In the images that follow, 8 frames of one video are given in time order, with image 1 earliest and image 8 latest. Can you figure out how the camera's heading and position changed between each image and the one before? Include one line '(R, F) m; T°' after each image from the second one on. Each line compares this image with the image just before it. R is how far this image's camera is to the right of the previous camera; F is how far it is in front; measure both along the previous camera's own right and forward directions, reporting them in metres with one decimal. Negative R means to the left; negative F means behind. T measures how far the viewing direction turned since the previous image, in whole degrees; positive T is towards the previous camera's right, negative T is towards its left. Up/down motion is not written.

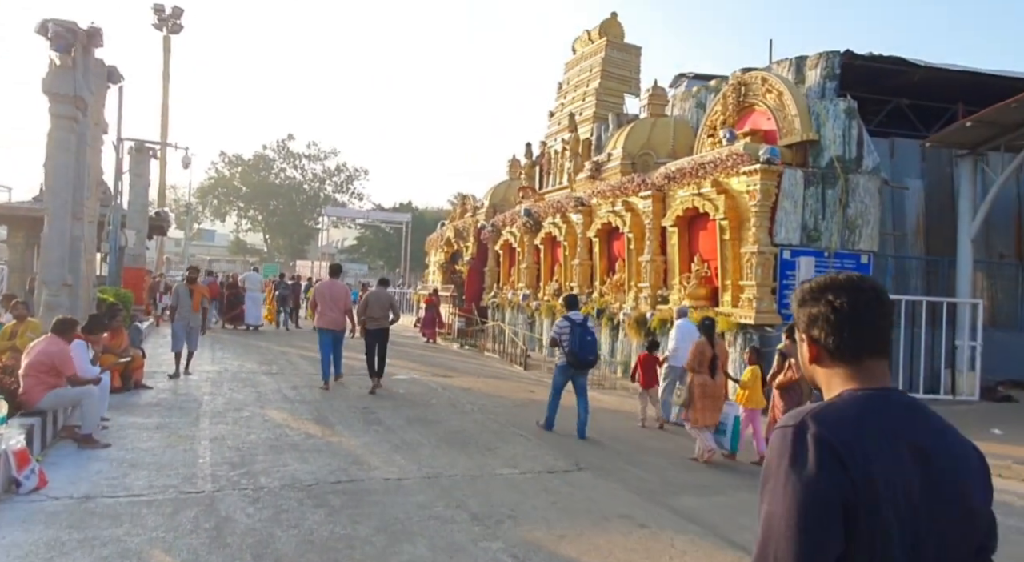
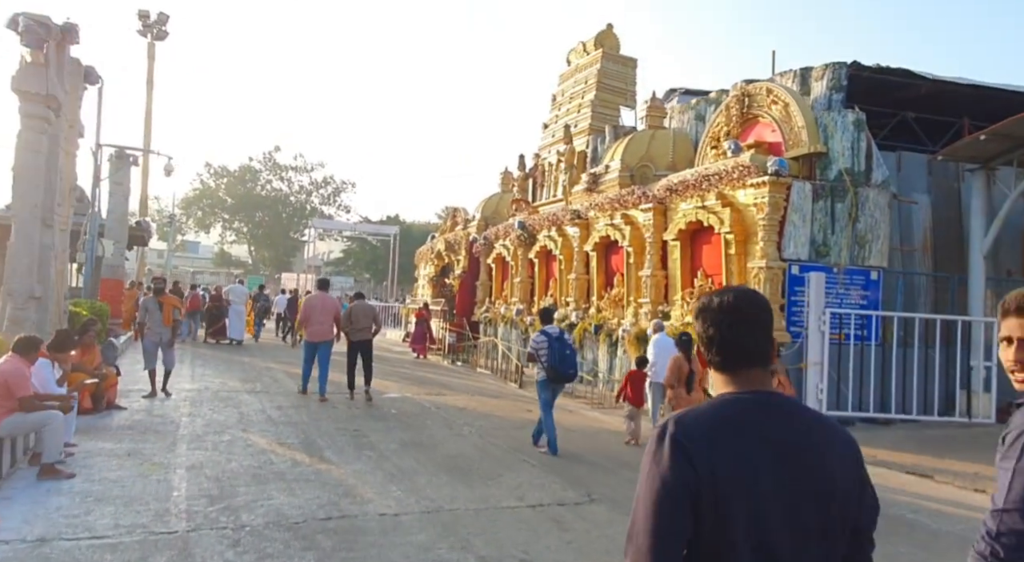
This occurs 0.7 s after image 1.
(-0.2, +0.5) m; +1°
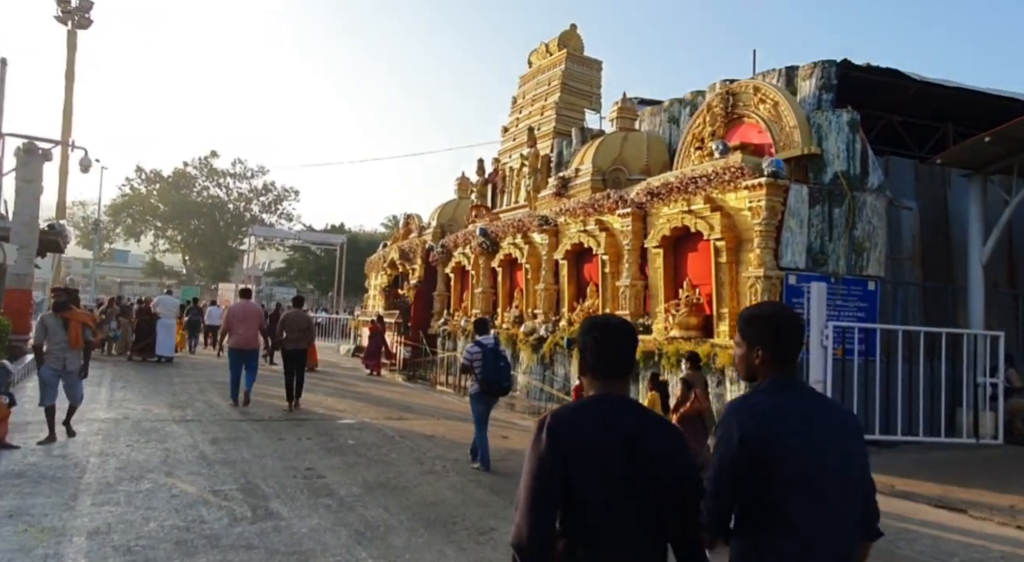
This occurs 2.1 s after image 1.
(-0.3, +1.1) m; +4°
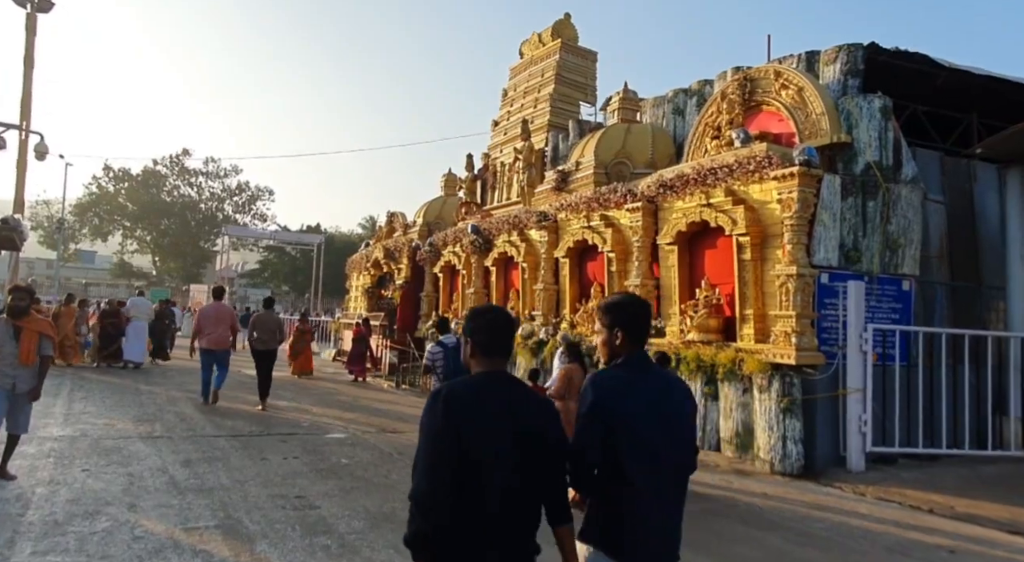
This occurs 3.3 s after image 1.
(-0.4, +0.9) m; +2°
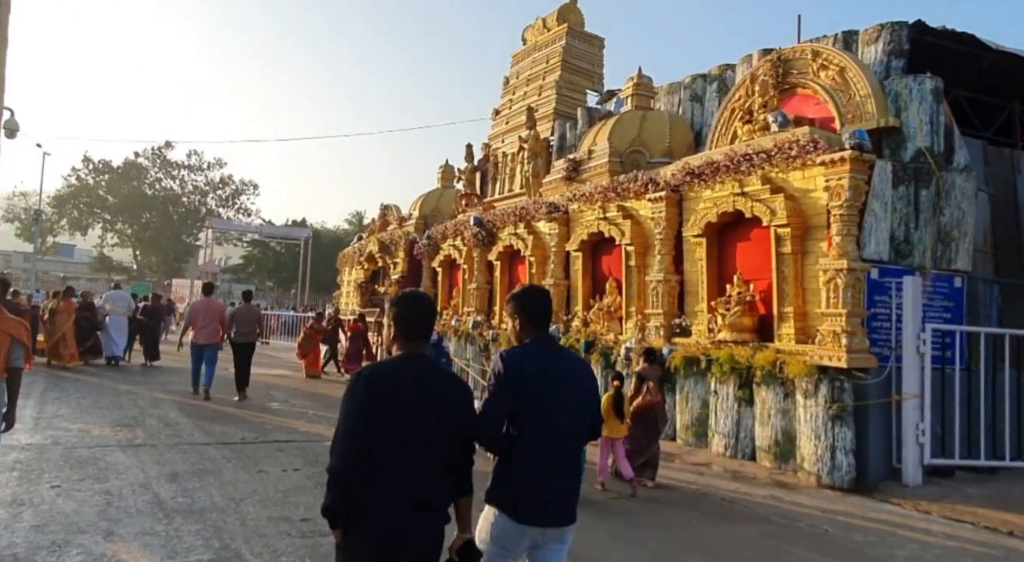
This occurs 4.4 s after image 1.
(-0.4, +0.8) m; +1°
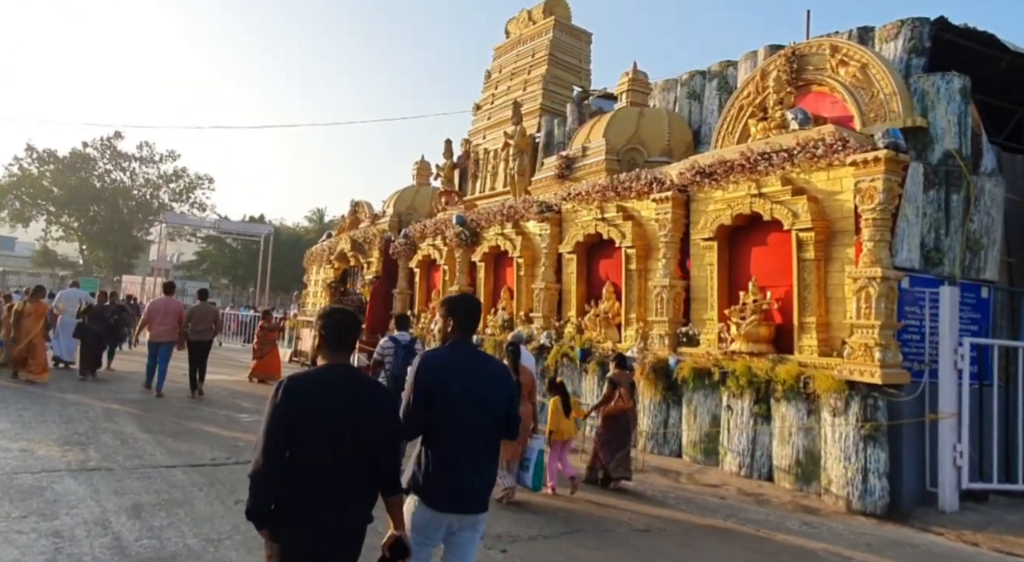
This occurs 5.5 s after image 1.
(-0.5, +0.7) m; +3°
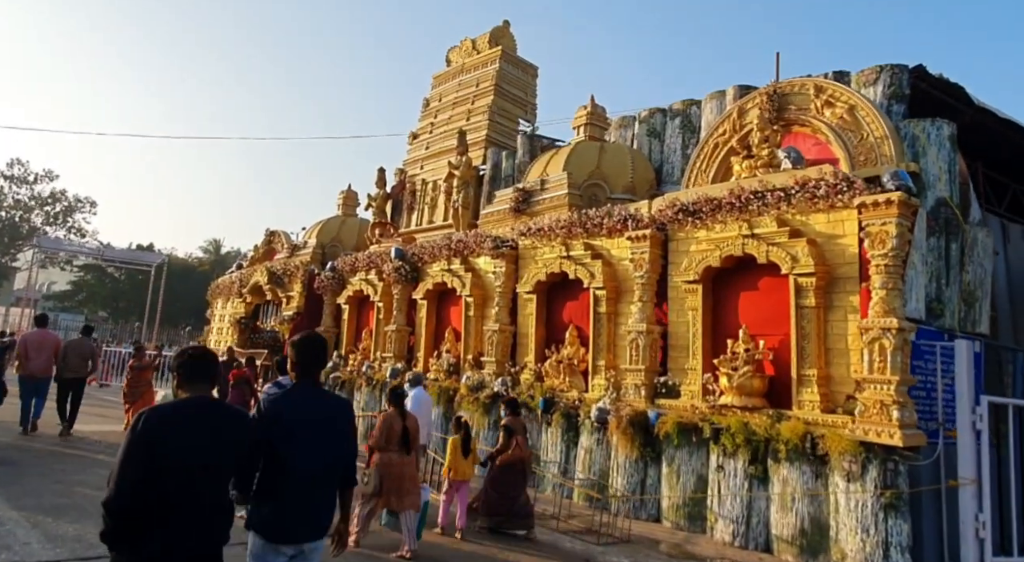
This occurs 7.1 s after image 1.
(-0.7, +1.0) m; +8°
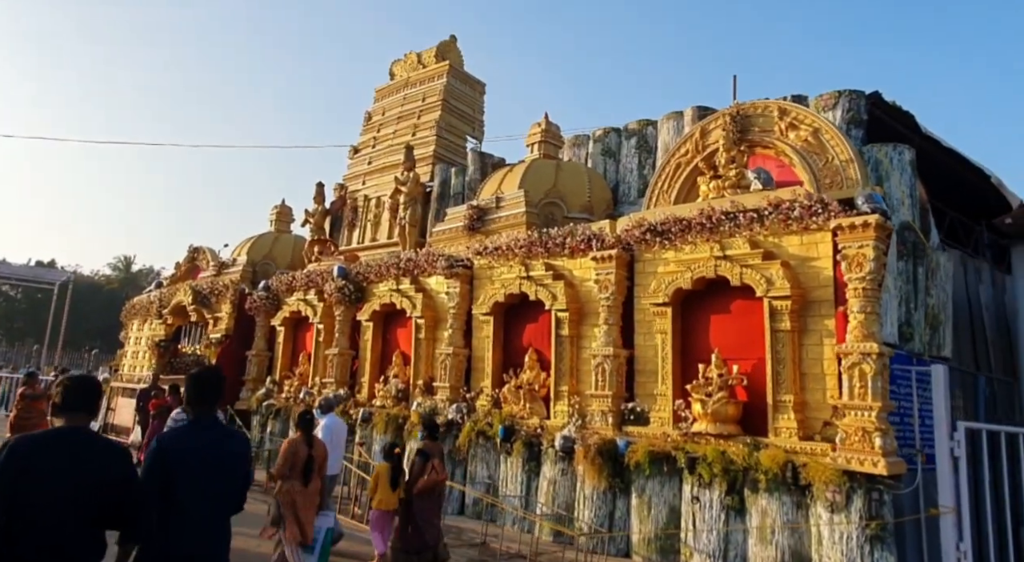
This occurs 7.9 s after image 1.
(-0.4, +0.5) m; +6°
